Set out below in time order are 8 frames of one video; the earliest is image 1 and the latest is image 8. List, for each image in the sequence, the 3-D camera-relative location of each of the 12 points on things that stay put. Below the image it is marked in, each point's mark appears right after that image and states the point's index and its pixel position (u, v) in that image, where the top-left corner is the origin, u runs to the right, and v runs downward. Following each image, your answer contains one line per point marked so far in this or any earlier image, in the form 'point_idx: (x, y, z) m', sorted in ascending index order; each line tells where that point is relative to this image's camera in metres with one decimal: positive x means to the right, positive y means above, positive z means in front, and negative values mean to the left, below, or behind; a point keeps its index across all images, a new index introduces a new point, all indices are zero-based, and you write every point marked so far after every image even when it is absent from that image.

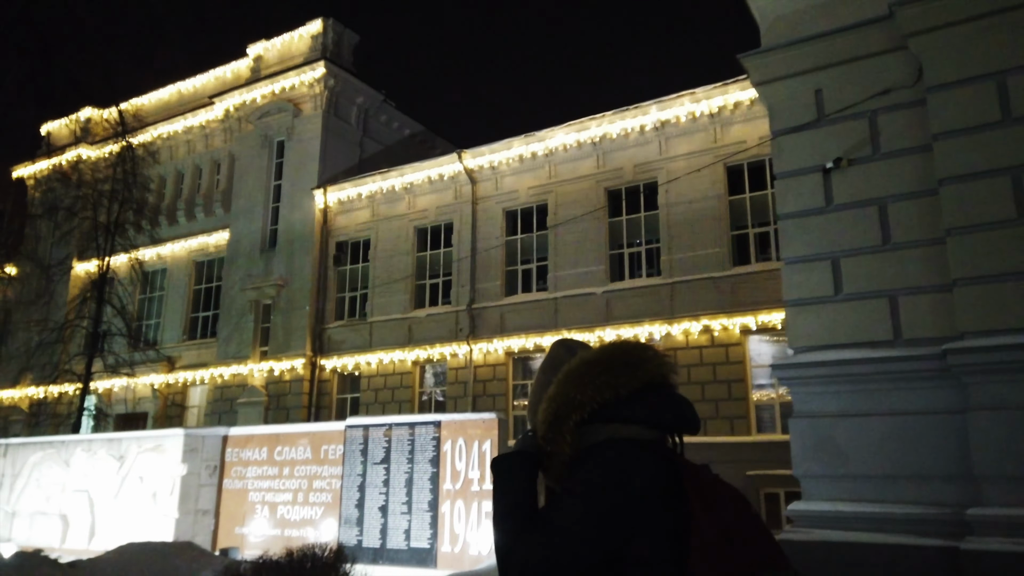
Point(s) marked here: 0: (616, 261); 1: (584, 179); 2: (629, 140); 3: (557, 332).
0: (+2.7, +0.7, +19.0) m
1: (+1.9, +2.9, +19.6) m
2: (+3.0, +3.8, +19.0) m
3: (+1.1, -1.1, +19.0) m
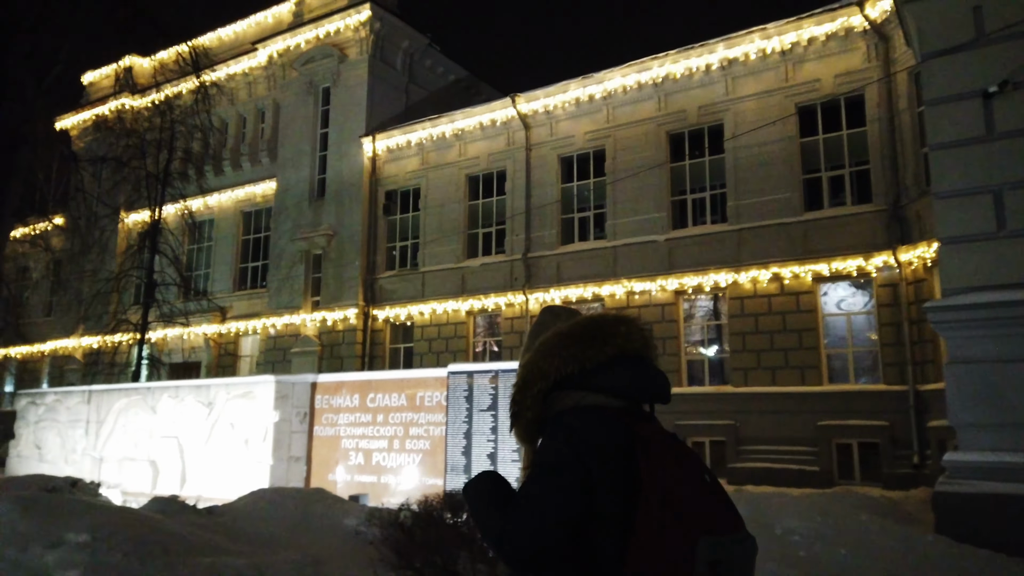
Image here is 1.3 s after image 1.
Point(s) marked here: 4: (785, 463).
0: (+4.1, +2.0, +18.4) m
1: (+3.4, +4.3, +18.9) m
2: (+4.5, +5.1, +18.3) m
3: (+2.6, +0.2, +18.6) m
4: (+5.7, -3.7, +15.6) m
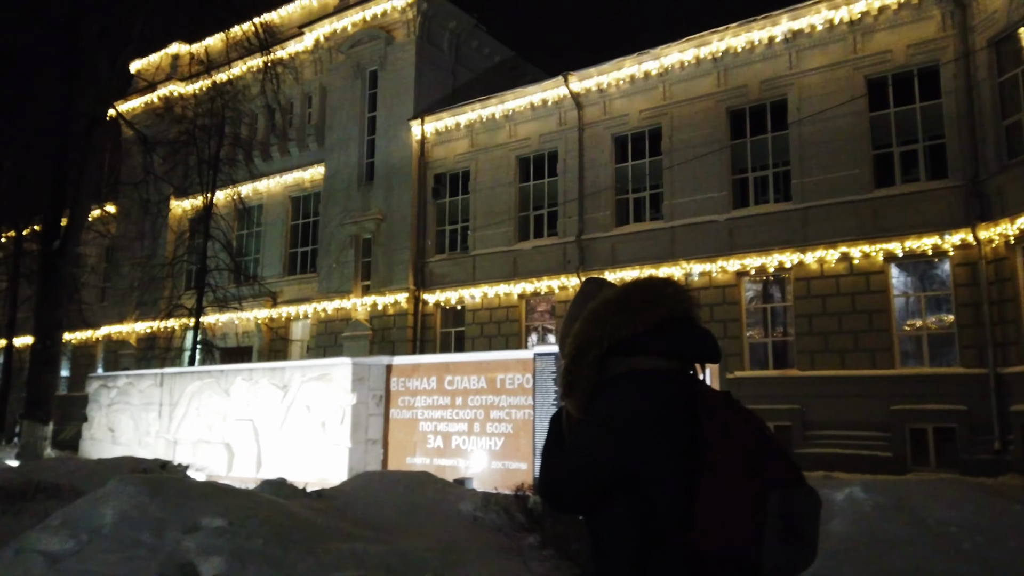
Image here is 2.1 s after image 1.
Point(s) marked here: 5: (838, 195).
0: (+5.5, +2.5, +17.9) m
1: (+4.7, +4.7, +18.4) m
2: (+5.8, +5.6, +17.7) m
3: (+4.0, +0.6, +18.2) m
4: (+7.0, -3.3, +15.1) m
5: (+7.2, +2.0, +16.3) m
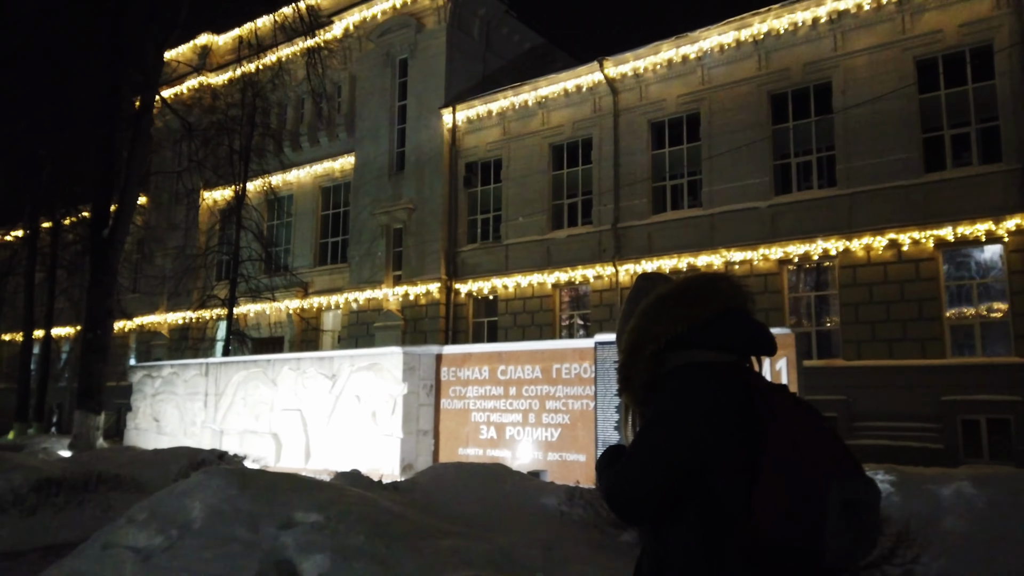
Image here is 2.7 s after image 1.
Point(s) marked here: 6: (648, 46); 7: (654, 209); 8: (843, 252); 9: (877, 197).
0: (+6.4, +2.7, +17.5) m
1: (+5.6, +5.0, +18.0) m
2: (+6.7, +5.9, +17.2) m
3: (+4.9, +0.9, +17.8) m
4: (+7.8, -3.0, +14.8) m
5: (+8.0, +2.3, +15.8) m
6: (+3.6, +6.3, +19.2) m
7: (+3.7, +2.1, +19.4) m
8: (+7.2, +0.8, +16.2) m
9: (+7.8, +2.0, +15.9) m
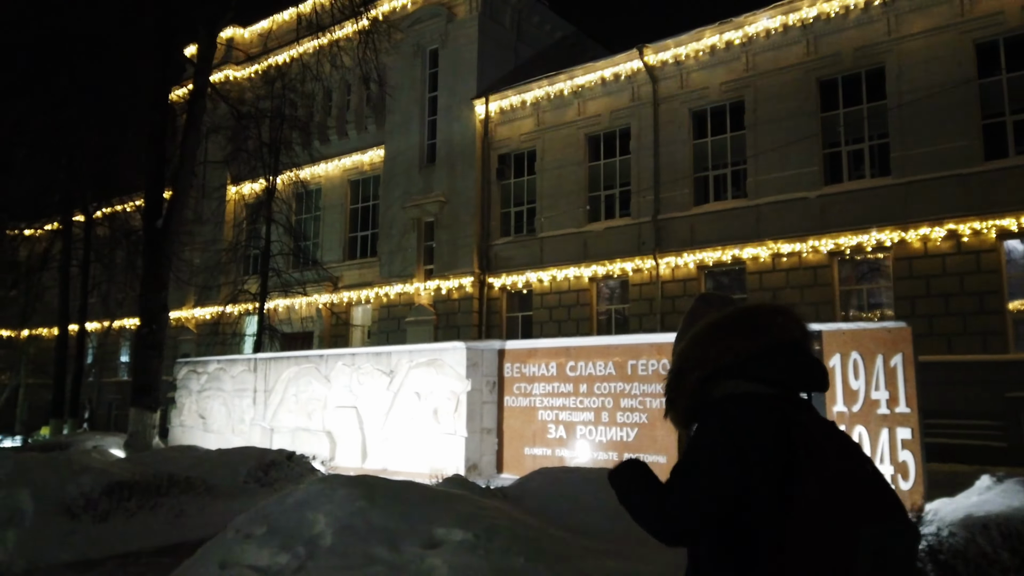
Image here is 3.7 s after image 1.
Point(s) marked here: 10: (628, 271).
0: (+7.3, +2.9, +16.9) m
1: (+6.5, +5.2, +17.4) m
2: (+7.6, +6.0, +16.6) m
3: (+5.8, +1.1, +17.3) m
4: (+8.7, -2.9, +14.2) m
5: (+8.9, +2.5, +15.2) m
6: (+4.5, +6.5, +18.7) m
7: (+4.7, +2.2, +18.9) m
8: (+8.1, +0.9, +15.6) m
9: (+8.7, +2.1, +15.3) m
10: (+3.1, +0.4, +19.6) m
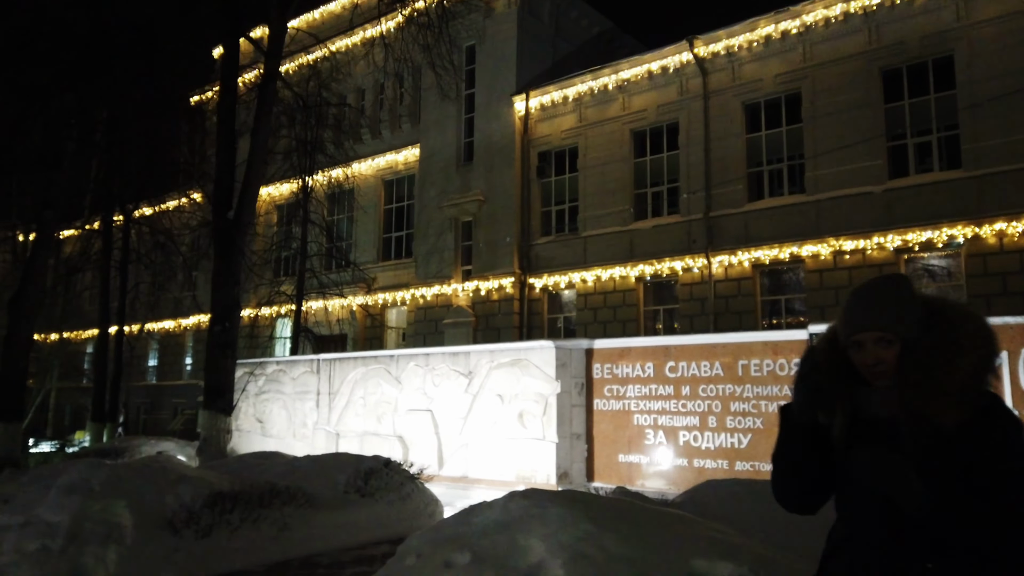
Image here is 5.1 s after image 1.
0: (+8.4, +2.9, +16.2) m
1: (+7.6, +5.2, +16.8) m
2: (+8.7, +6.1, +16.0) m
3: (+6.9, +1.1, +16.6) m
4: (+9.8, -2.8, +13.5) m
5: (+10.0, +2.5, +14.5) m
6: (+5.6, +6.5, +18.1) m
7: (+5.9, +2.2, +18.2) m
8: (+9.2, +1.0, +14.9) m
9: (+9.8, +2.2, +14.6) m
10: (+4.3, +0.5, +18.9) m
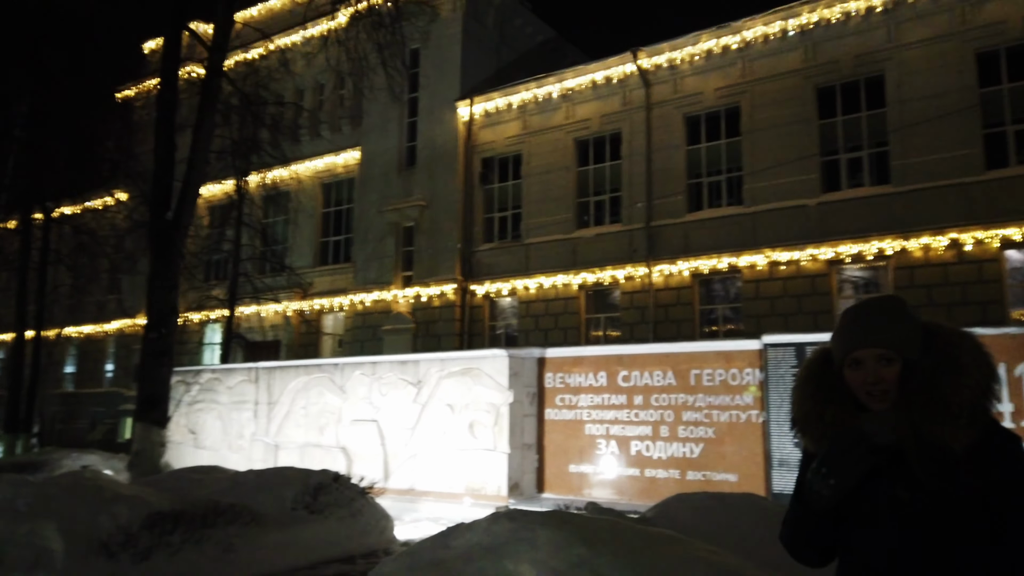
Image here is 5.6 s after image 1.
0: (+7.2, +2.7, +16.8) m
1: (+6.4, +5.0, +17.3) m
2: (+7.5, +5.8, +16.6) m
3: (+5.7, +0.9, +17.0) m
4: (+8.7, -3.0, +14.1) m
5: (+8.9, +2.3, +15.2) m
6: (+4.3, +6.3, +18.4) m
7: (+4.5, +2.0, +18.5) m
8: (+8.1, +0.7, +15.5) m
9: (+8.7, +1.9, +15.3) m
10: (+2.8, +0.2, +19.1) m
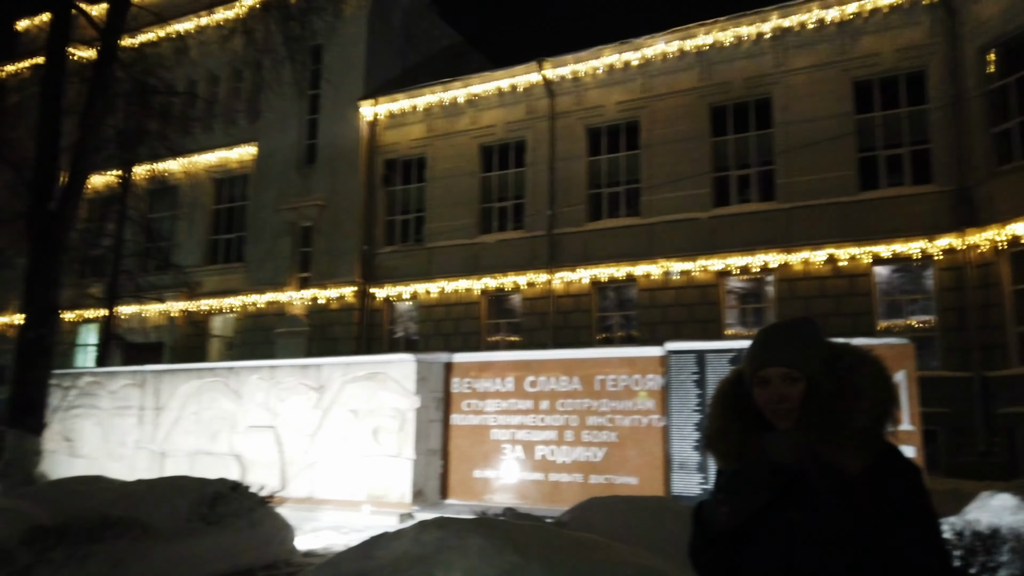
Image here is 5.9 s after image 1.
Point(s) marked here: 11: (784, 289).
0: (+5.0, +2.5, +17.6) m
1: (+4.2, +4.7, +18.0) m
2: (+5.4, +5.6, +17.5) m
3: (+3.4, +0.7, +17.7) m
4: (+6.8, -3.3, +15.1) m
5: (+6.9, +2.0, +16.3) m
6: (+2.0, +6.1, +18.9) m
7: (+2.0, +1.8, +19.0) m
8: (+6.0, +0.5, +16.5) m
9: (+6.7, +1.7, +16.3) m
10: (+0.2, +0.1, +19.3) m
11: (+6.0, 0.0, +16.4) m
